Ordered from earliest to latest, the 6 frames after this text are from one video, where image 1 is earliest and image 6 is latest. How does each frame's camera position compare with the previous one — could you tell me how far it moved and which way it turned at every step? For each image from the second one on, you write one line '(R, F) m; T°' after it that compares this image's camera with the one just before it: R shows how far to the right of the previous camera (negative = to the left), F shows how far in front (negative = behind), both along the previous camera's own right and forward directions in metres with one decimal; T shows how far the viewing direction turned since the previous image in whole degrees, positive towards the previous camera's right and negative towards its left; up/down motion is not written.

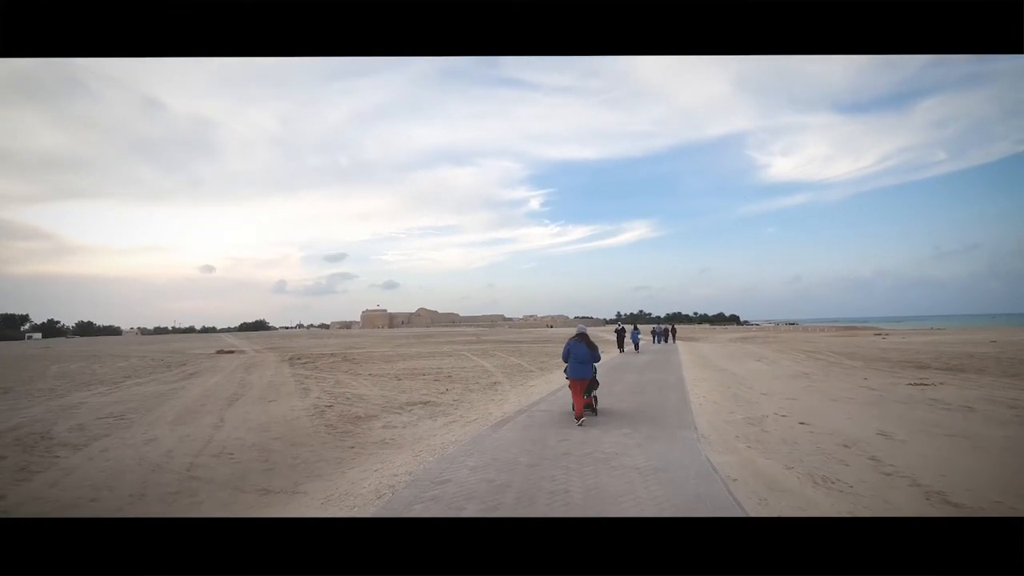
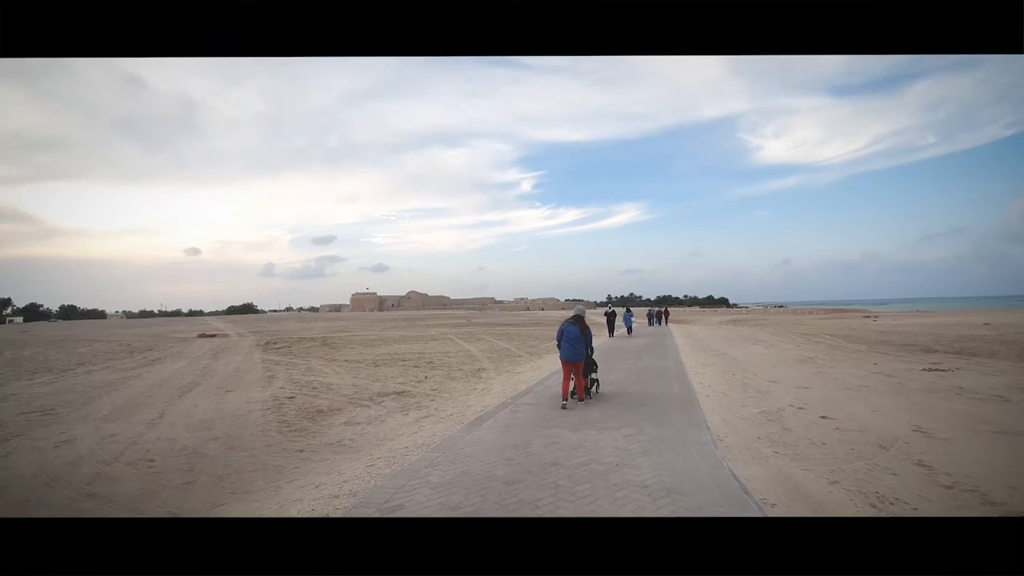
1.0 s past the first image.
(+0.2, +1.3) m; +1°
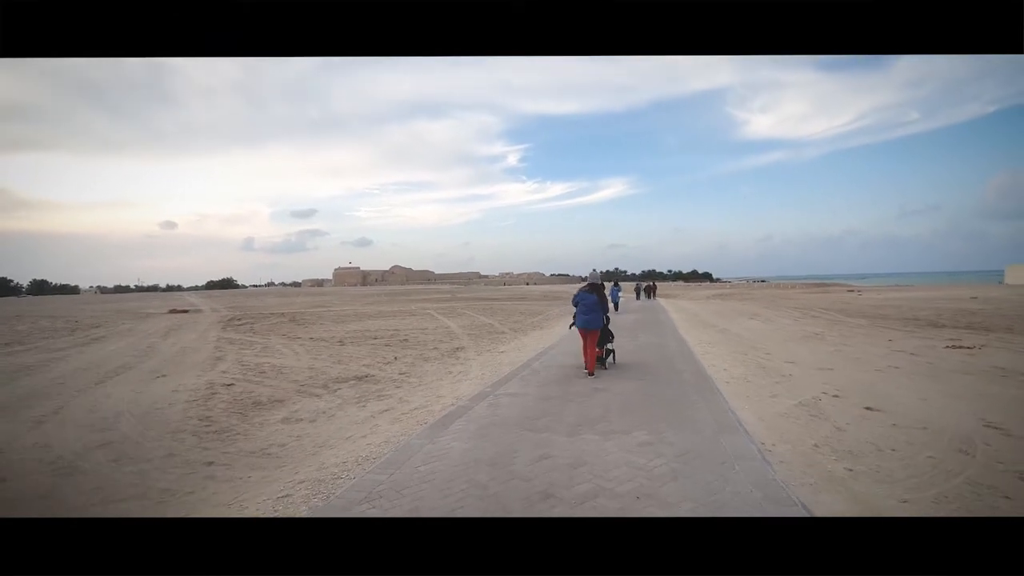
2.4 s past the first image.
(+0.1, +1.6) m; +2°
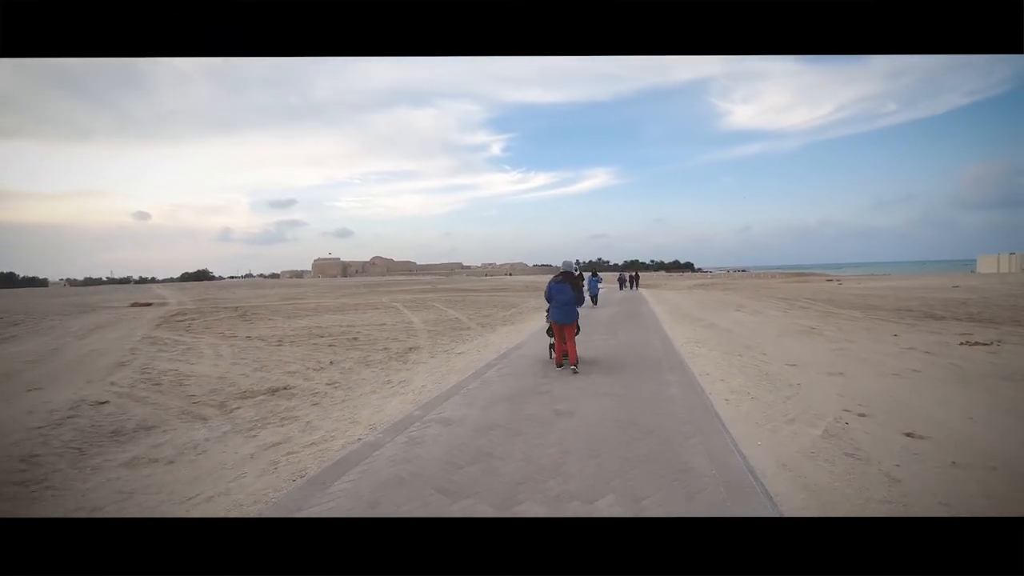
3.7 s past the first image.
(+0.5, +1.7) m; +2°
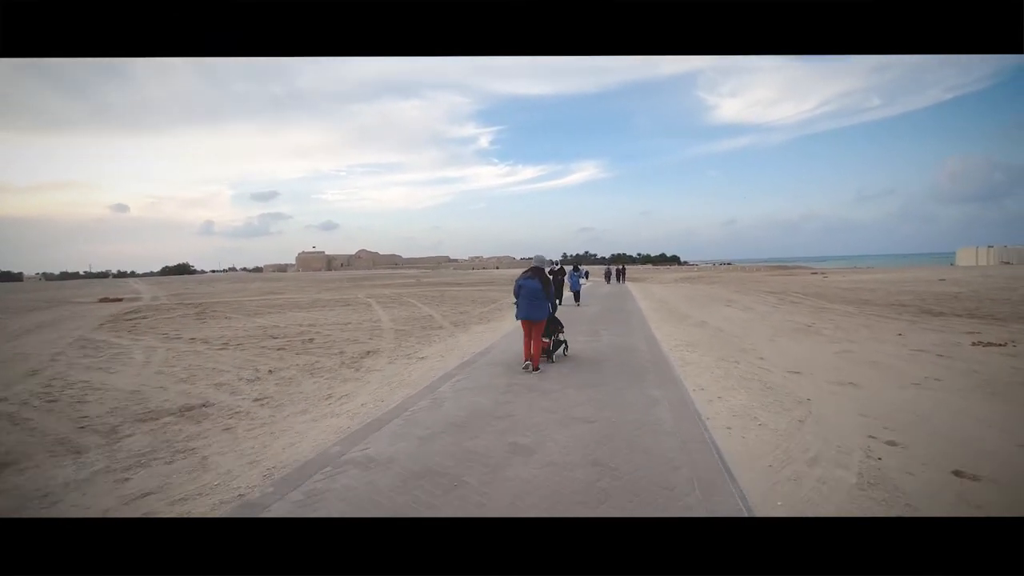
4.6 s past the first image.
(+0.3, +1.2) m; +1°
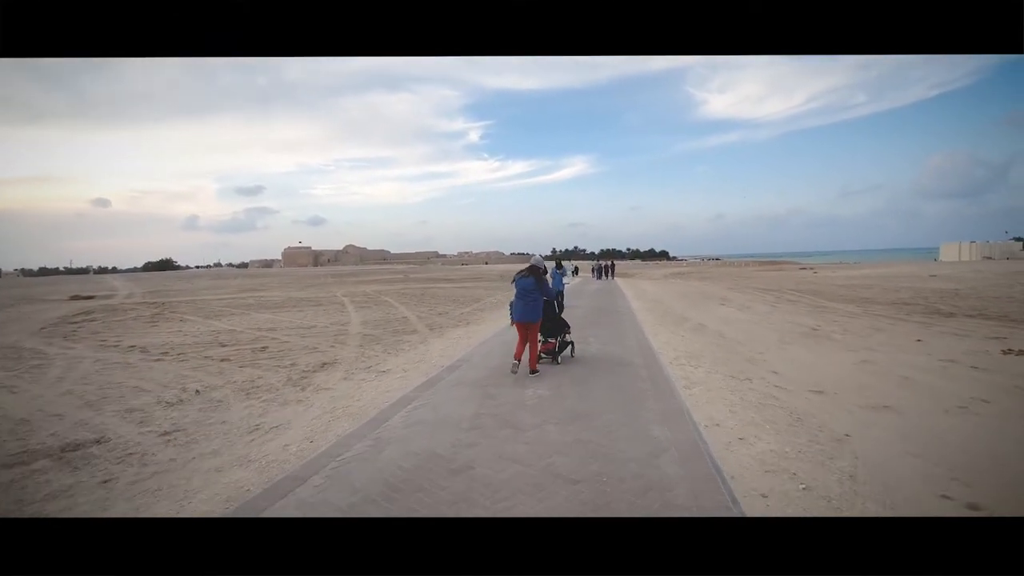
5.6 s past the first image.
(+0.2, +1.2) m; +1°
